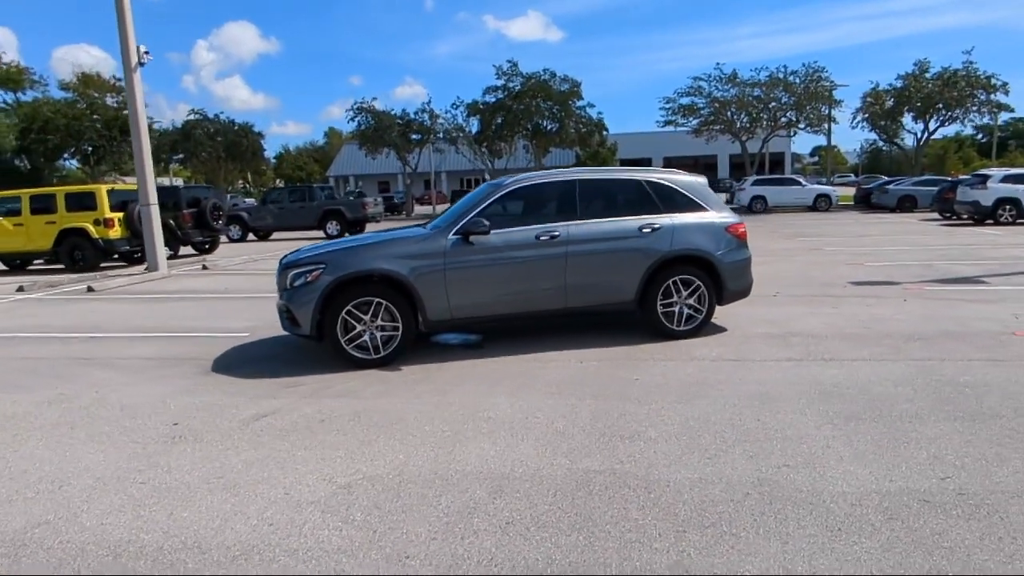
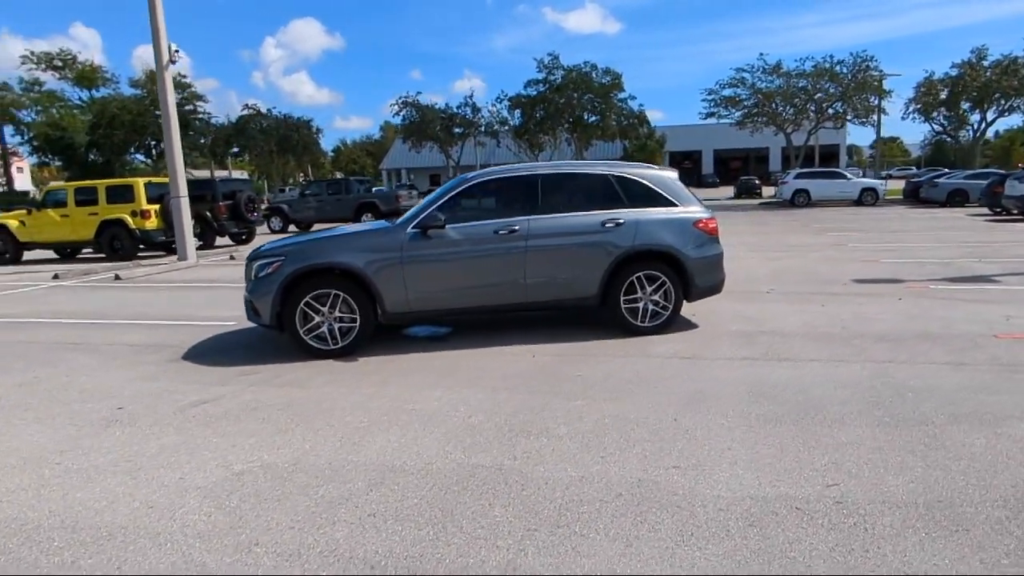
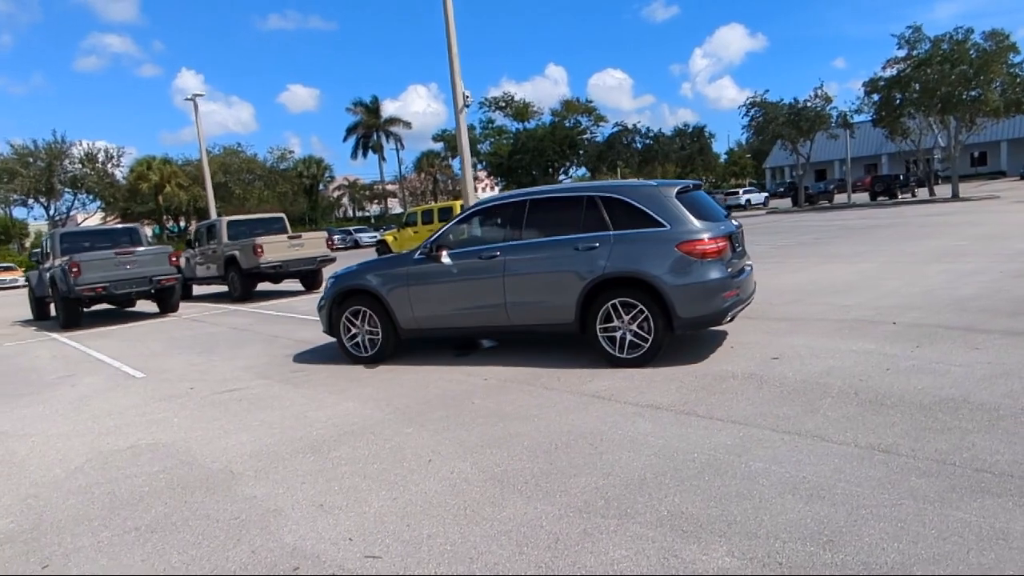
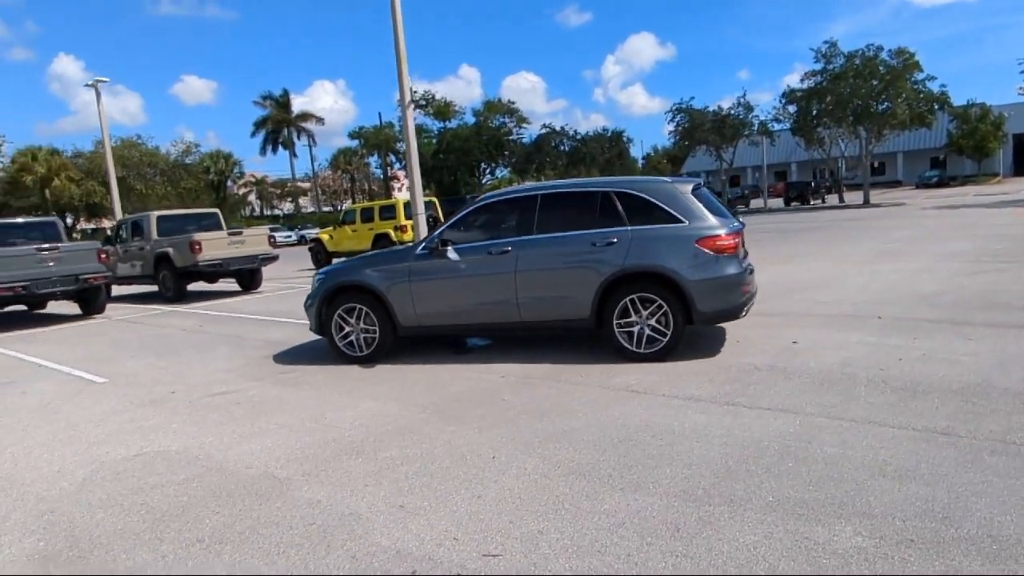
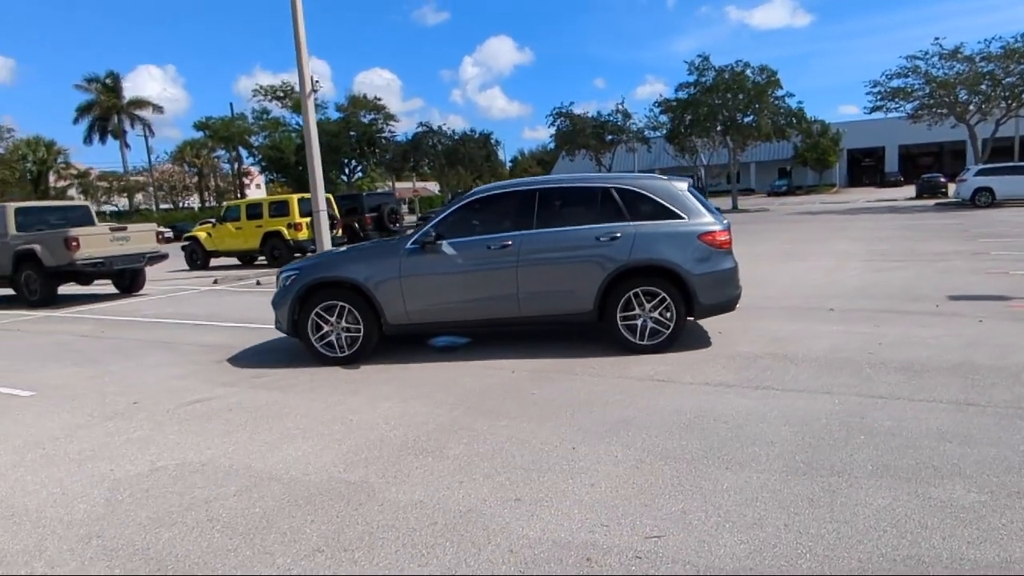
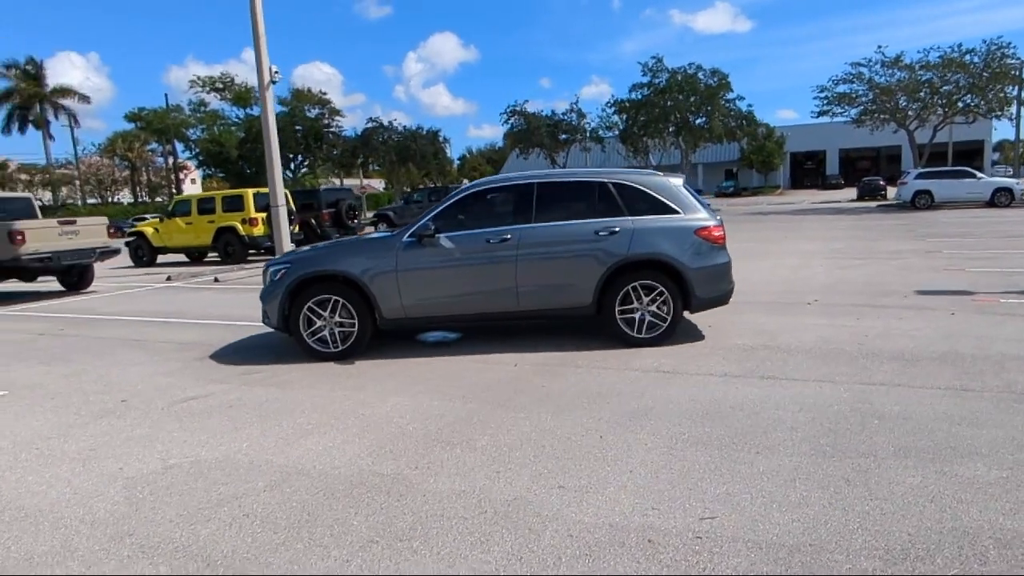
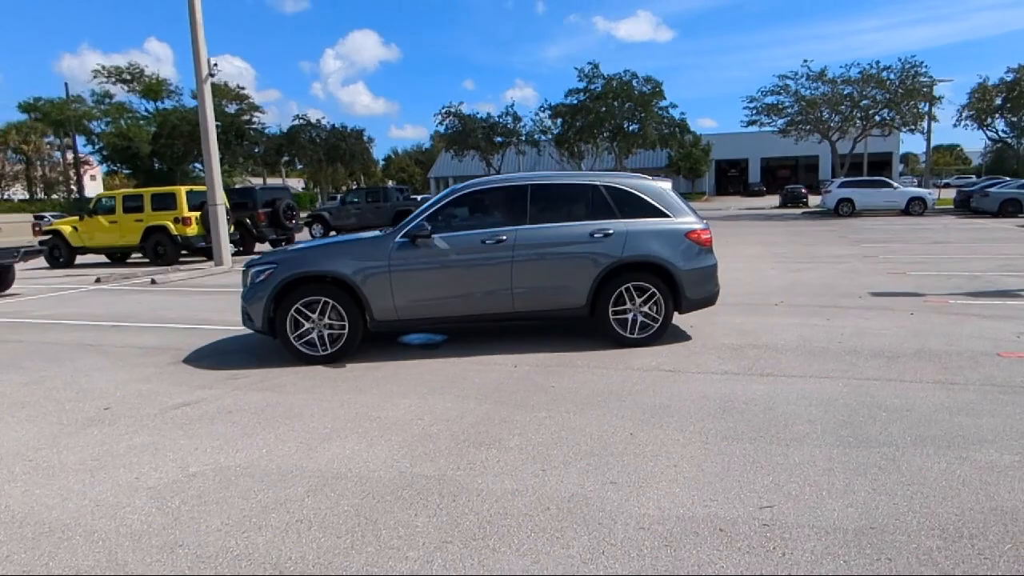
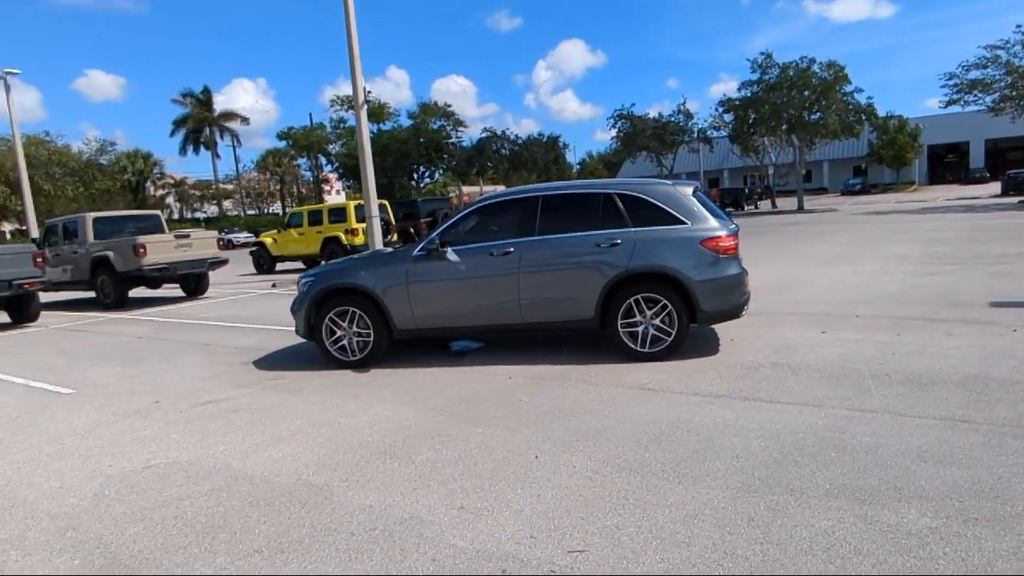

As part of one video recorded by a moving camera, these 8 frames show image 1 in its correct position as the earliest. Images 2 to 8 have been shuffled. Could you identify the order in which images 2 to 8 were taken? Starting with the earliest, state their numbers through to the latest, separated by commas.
2, 7, 6, 5, 8, 4, 3
